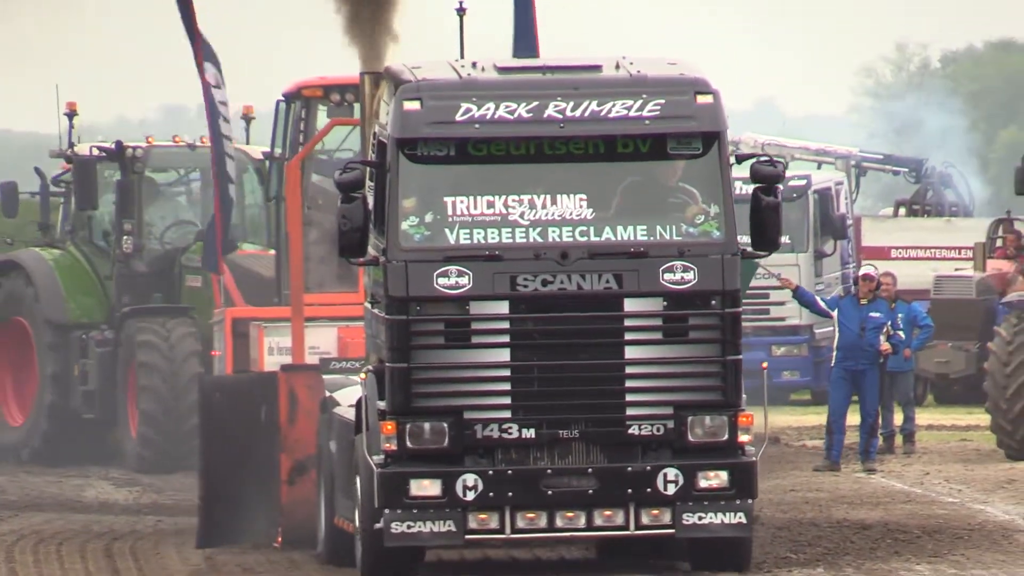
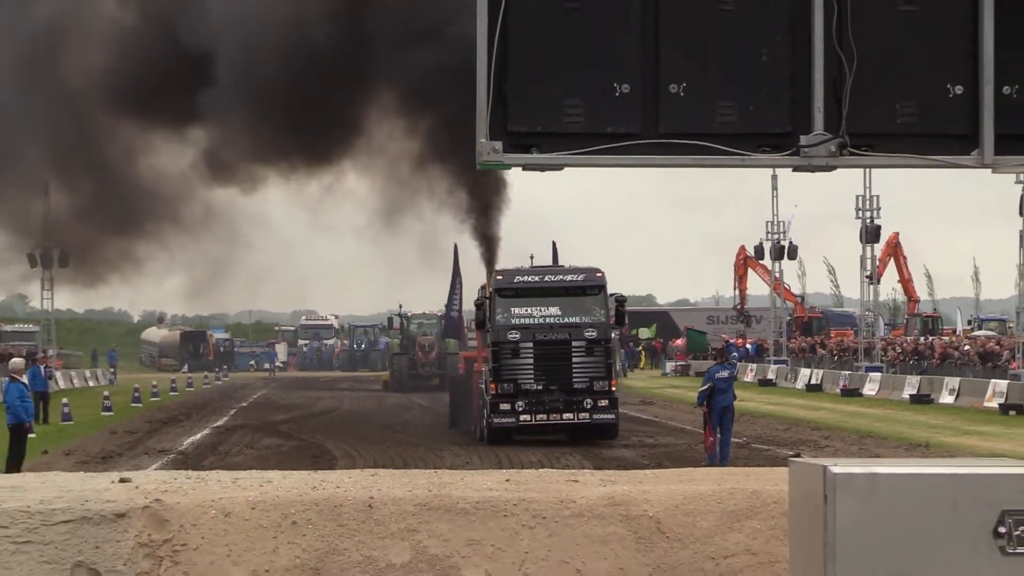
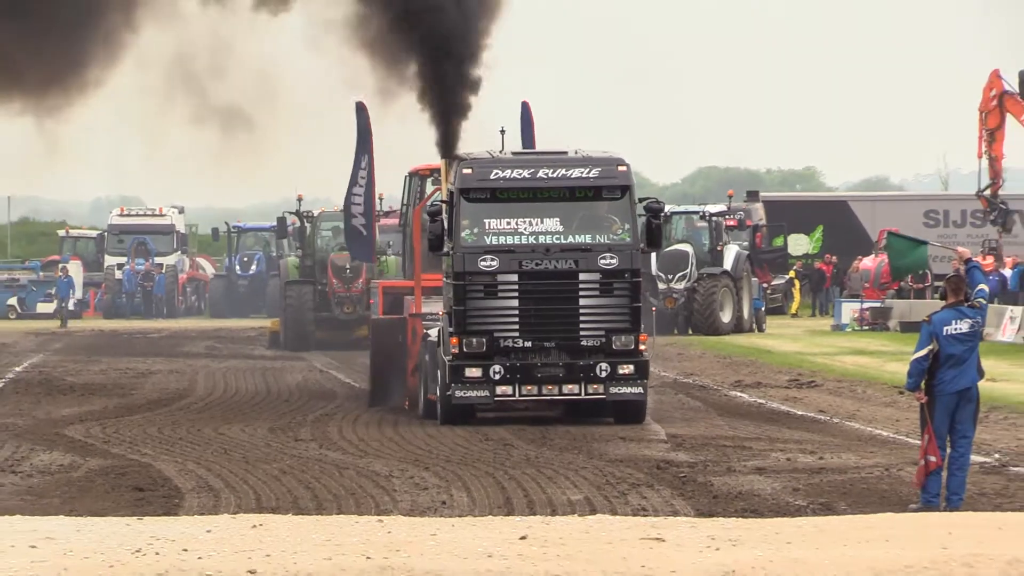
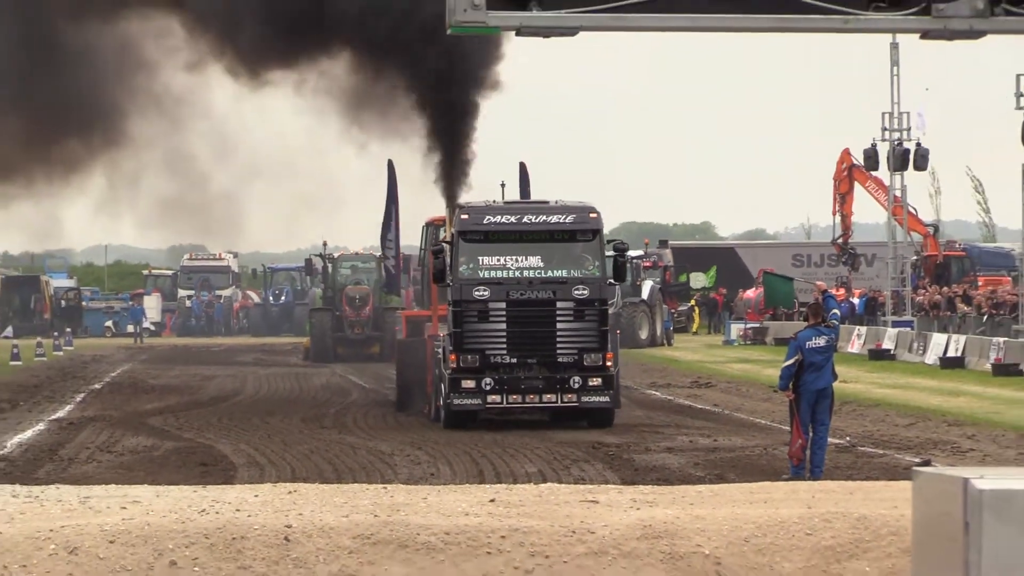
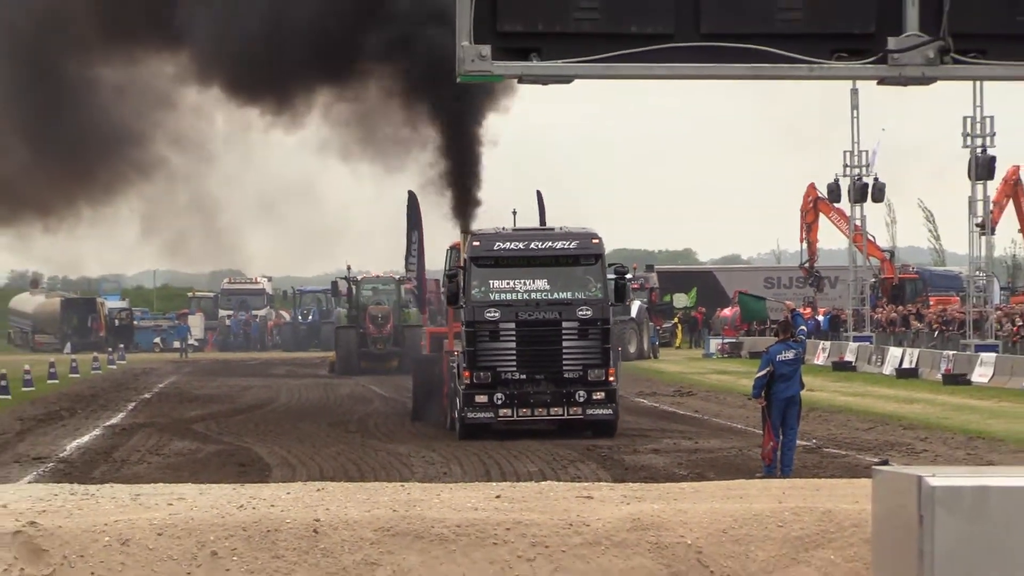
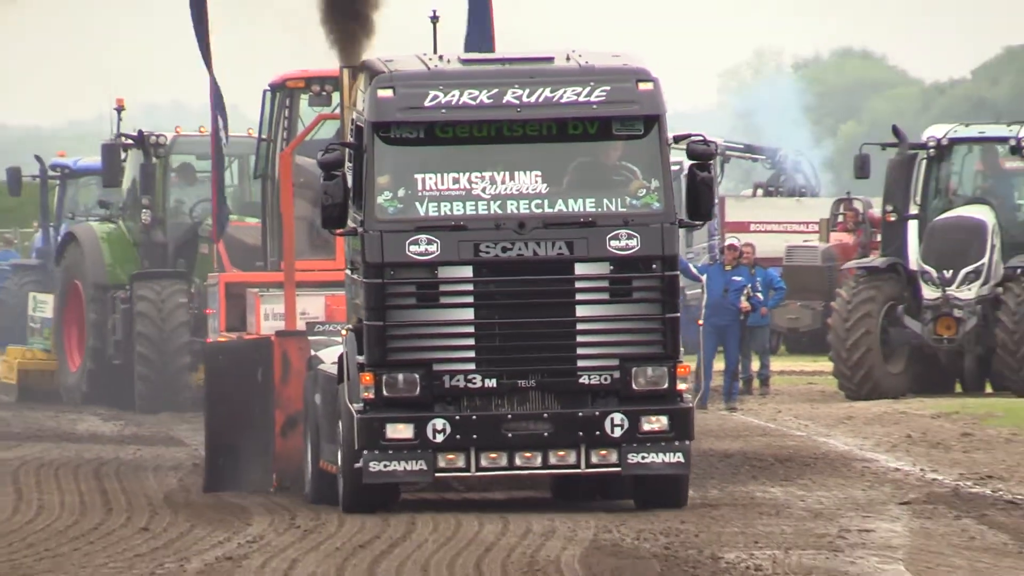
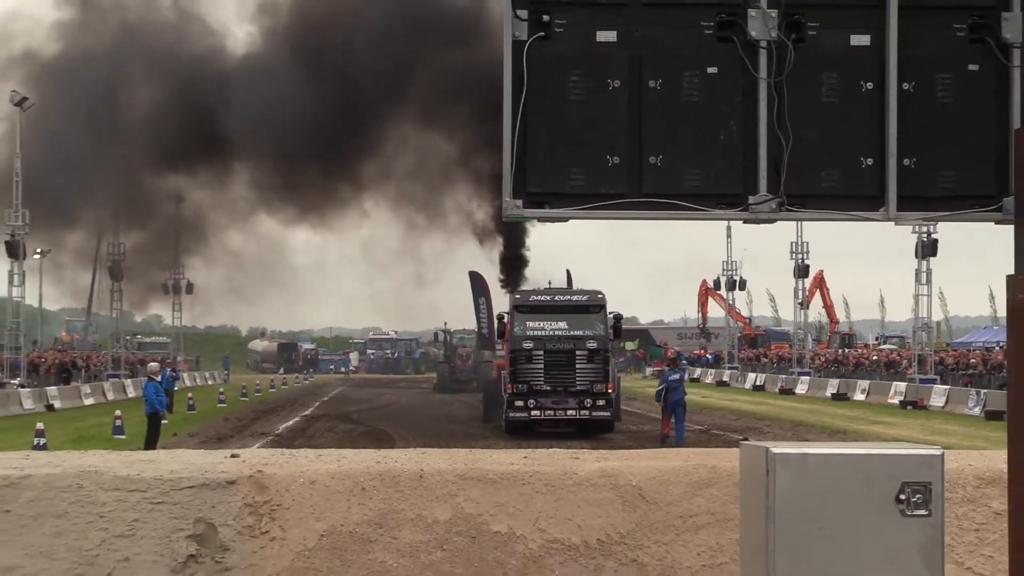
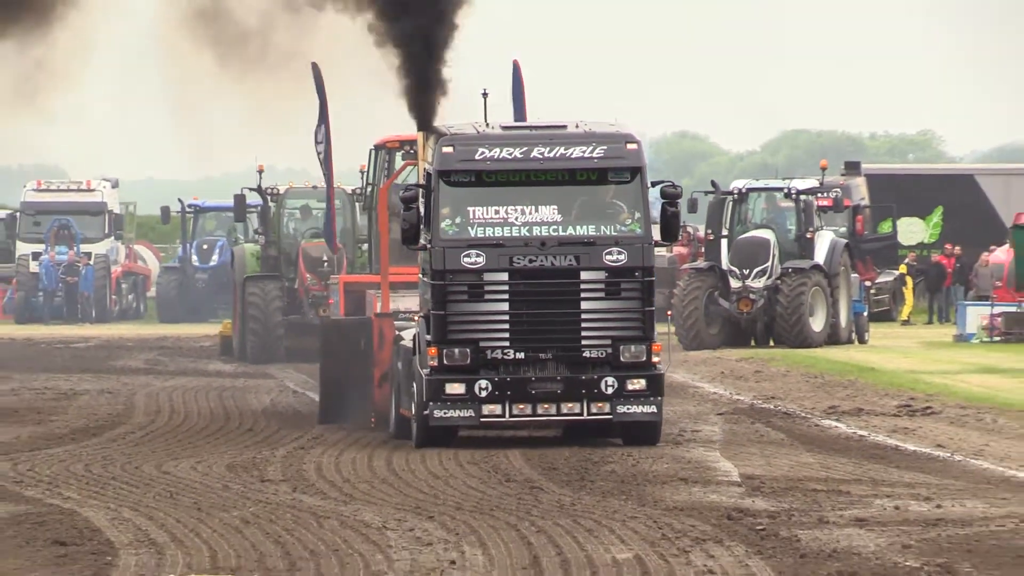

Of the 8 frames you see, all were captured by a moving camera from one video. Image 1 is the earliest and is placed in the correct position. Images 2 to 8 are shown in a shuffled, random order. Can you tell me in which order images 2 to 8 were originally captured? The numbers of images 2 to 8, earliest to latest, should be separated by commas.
6, 8, 3, 4, 5, 2, 7
